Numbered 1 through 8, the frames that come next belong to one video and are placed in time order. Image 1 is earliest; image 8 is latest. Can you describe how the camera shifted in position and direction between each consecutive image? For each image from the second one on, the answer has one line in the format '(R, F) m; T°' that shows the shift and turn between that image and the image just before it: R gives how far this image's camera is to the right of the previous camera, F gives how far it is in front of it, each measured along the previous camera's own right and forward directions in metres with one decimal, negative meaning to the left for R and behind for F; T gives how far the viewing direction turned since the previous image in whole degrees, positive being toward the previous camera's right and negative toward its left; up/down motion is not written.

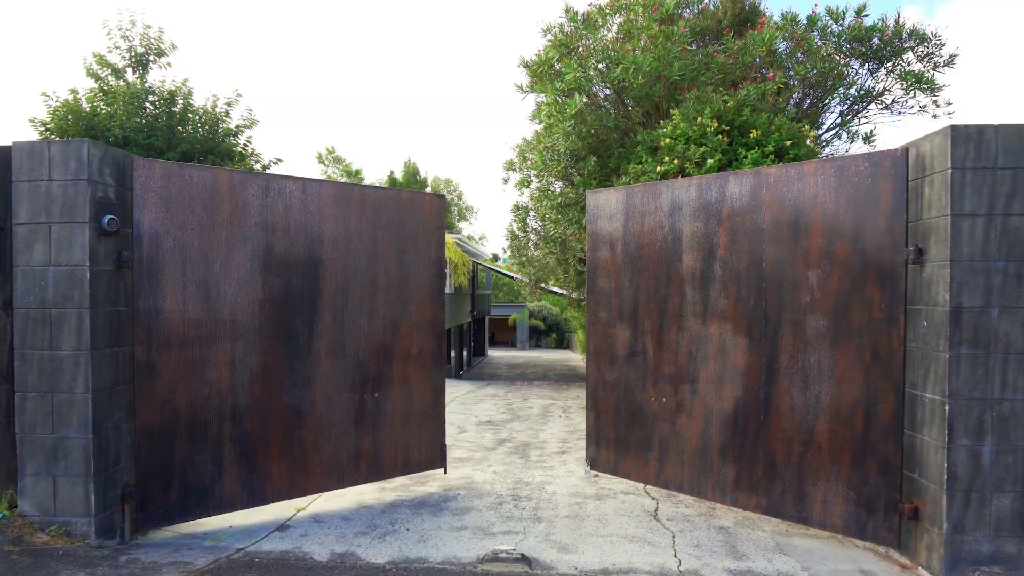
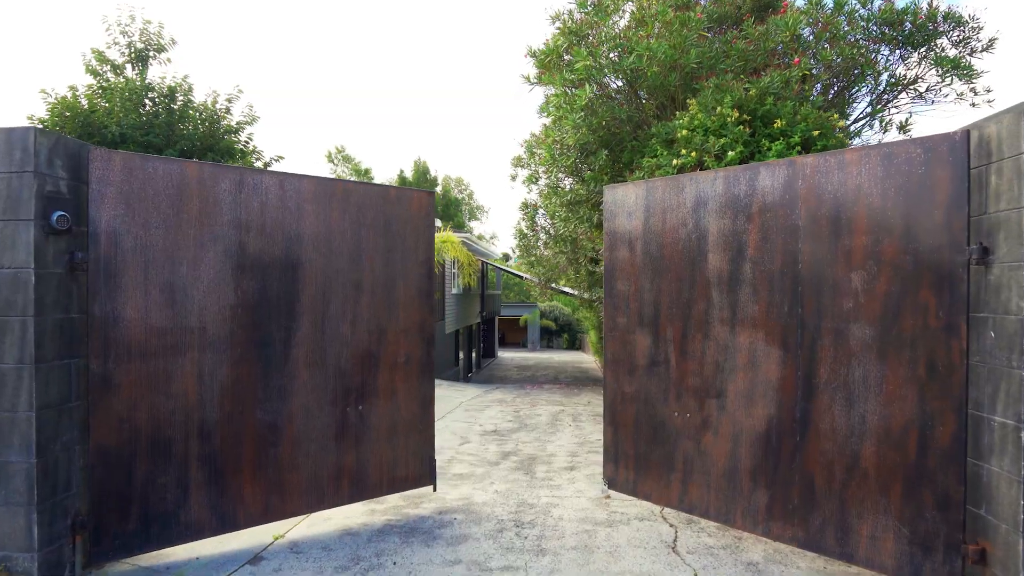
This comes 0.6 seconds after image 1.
(+0.1, +0.4) m; -1°
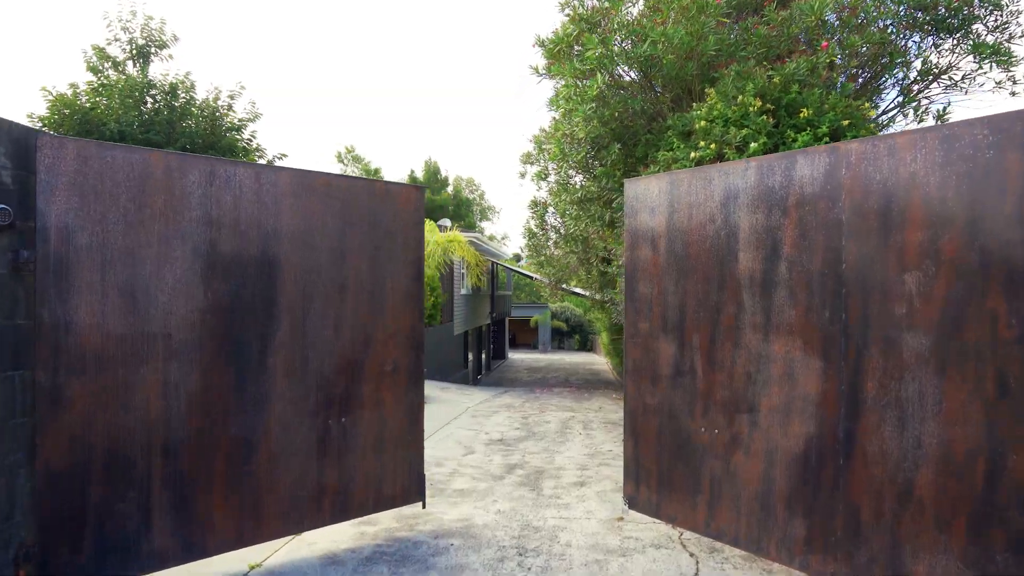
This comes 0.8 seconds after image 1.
(+0.1, +0.4) m; -1°
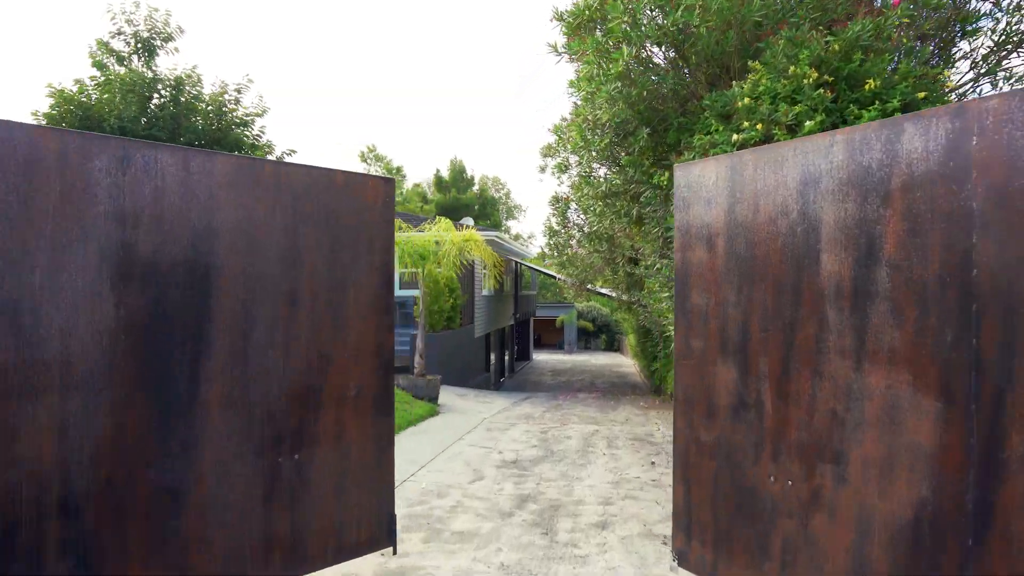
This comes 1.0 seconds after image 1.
(+0.1, +0.8) m; -3°
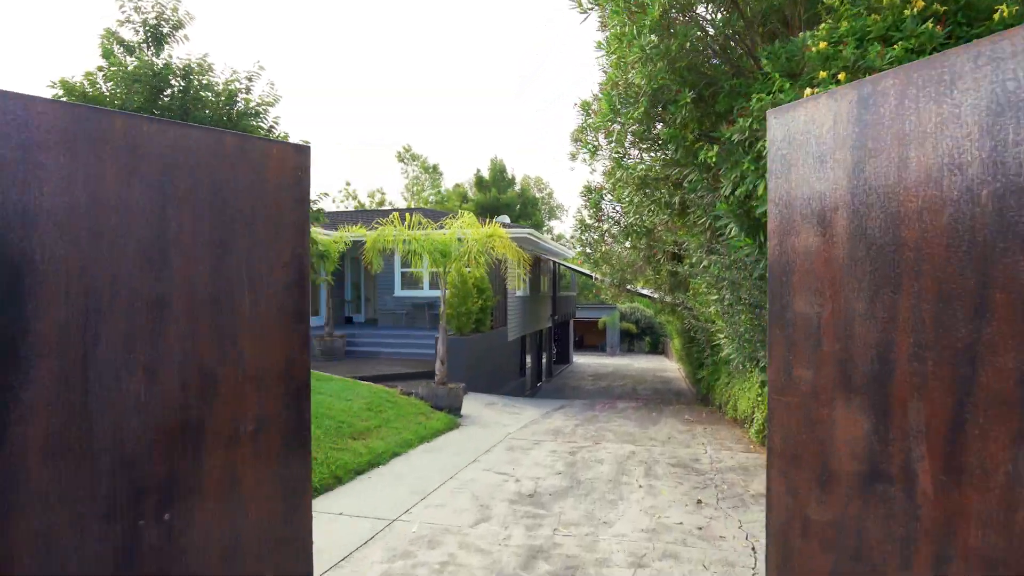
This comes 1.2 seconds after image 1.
(+0.2, +1.0) m; -4°
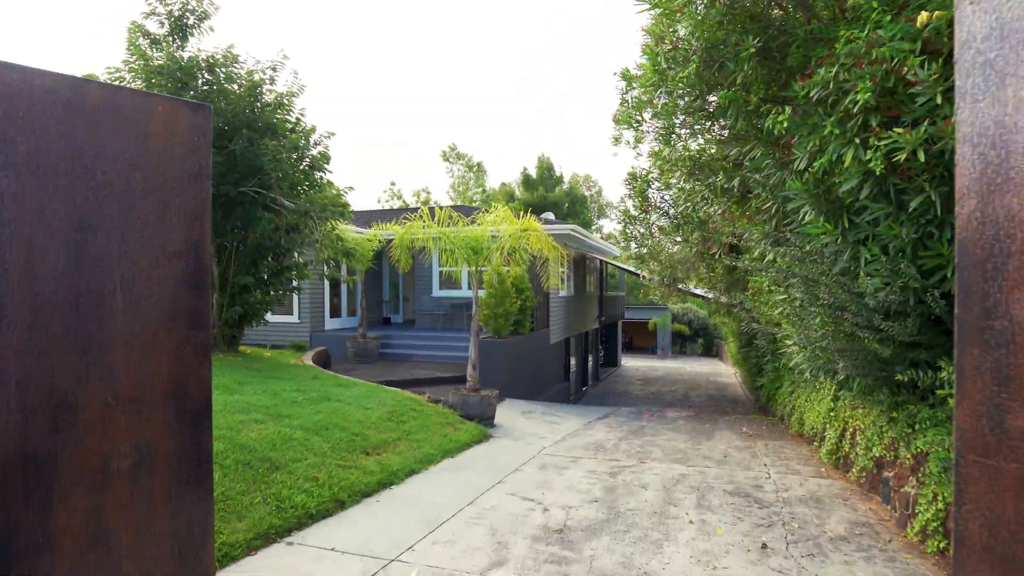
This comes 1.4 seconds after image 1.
(+0.2, +0.8) m; -5°
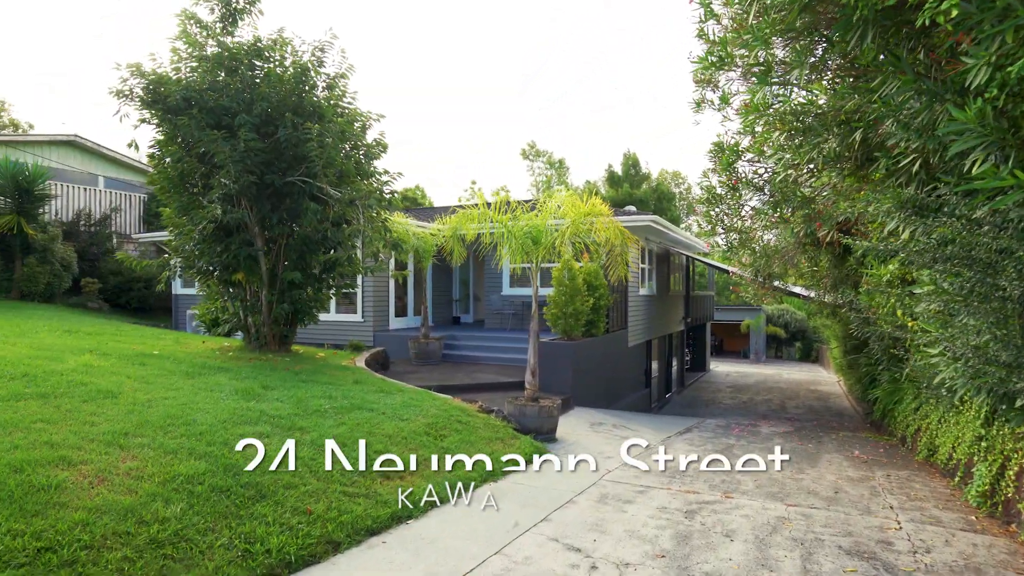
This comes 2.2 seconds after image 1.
(+0.3, +1.2) m; -8°
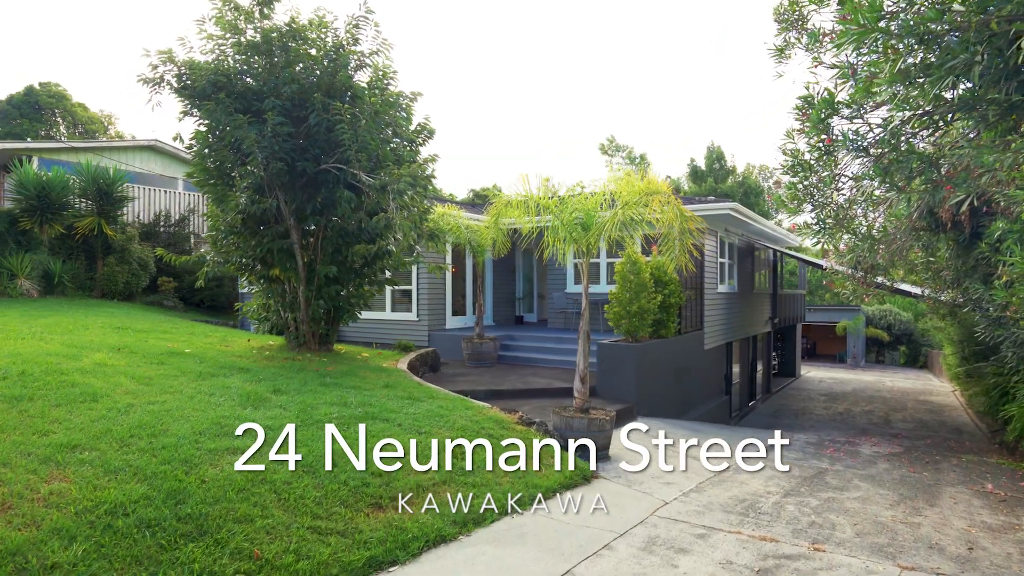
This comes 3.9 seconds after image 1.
(+0.4, +1.1) m; -7°
